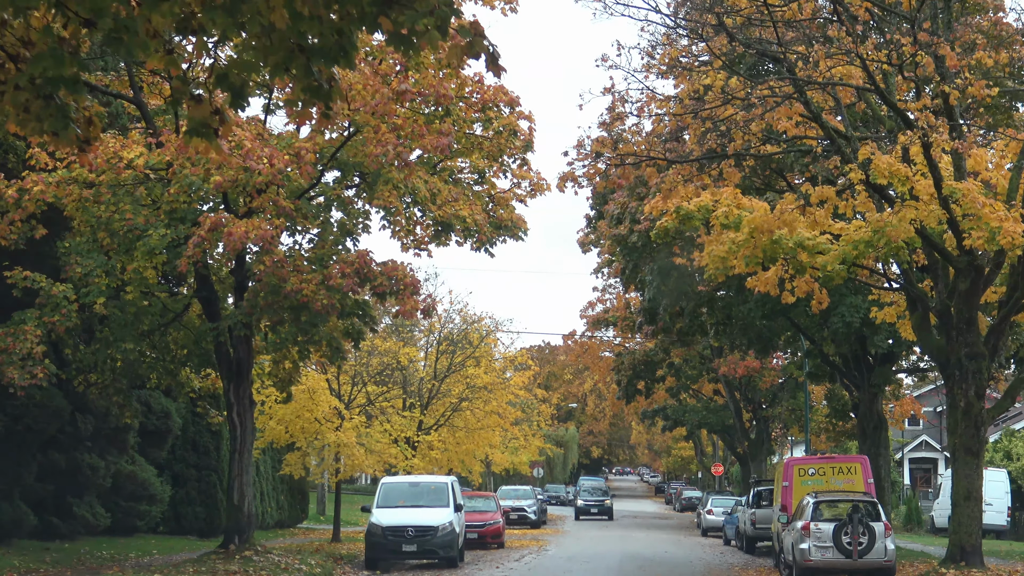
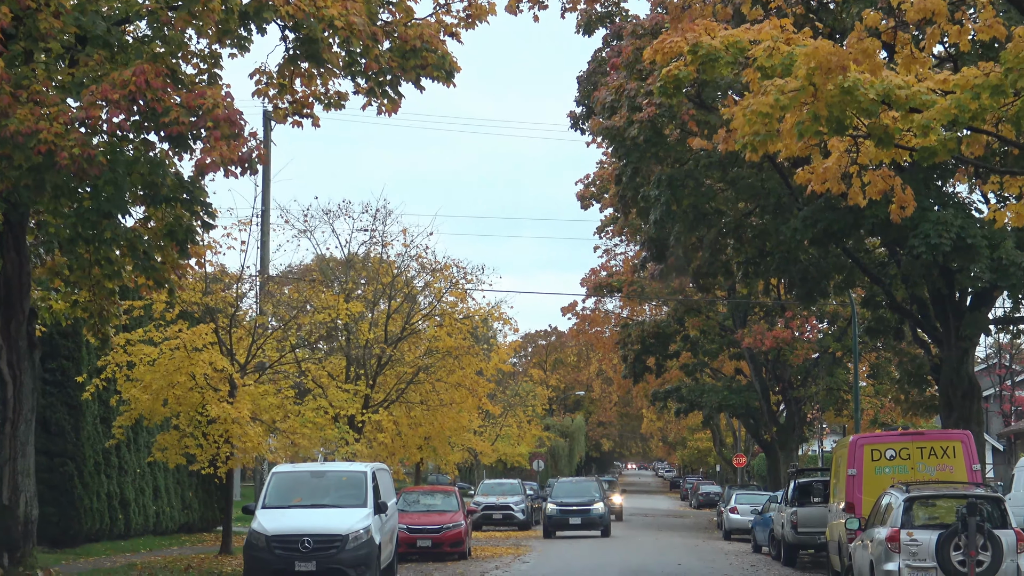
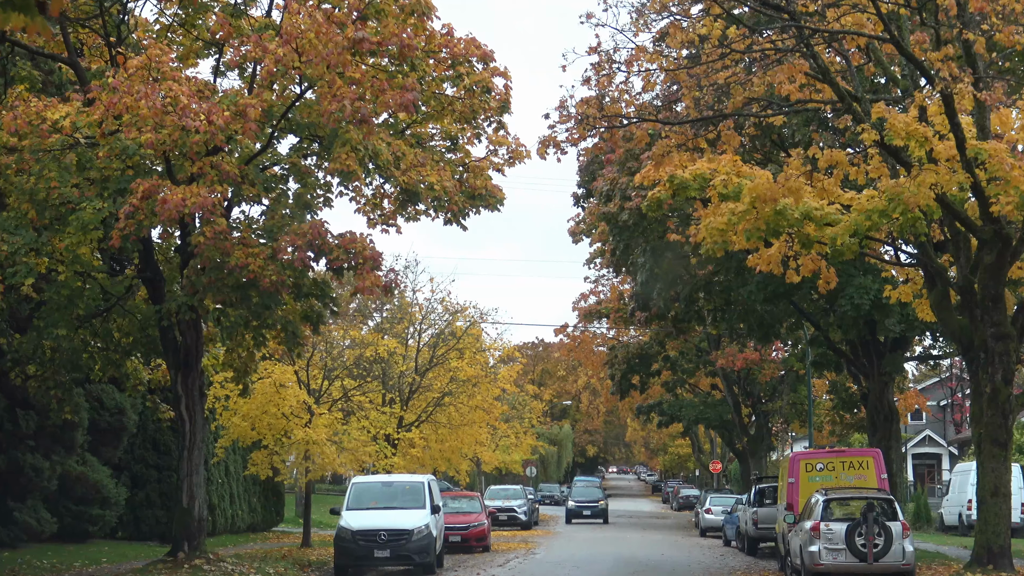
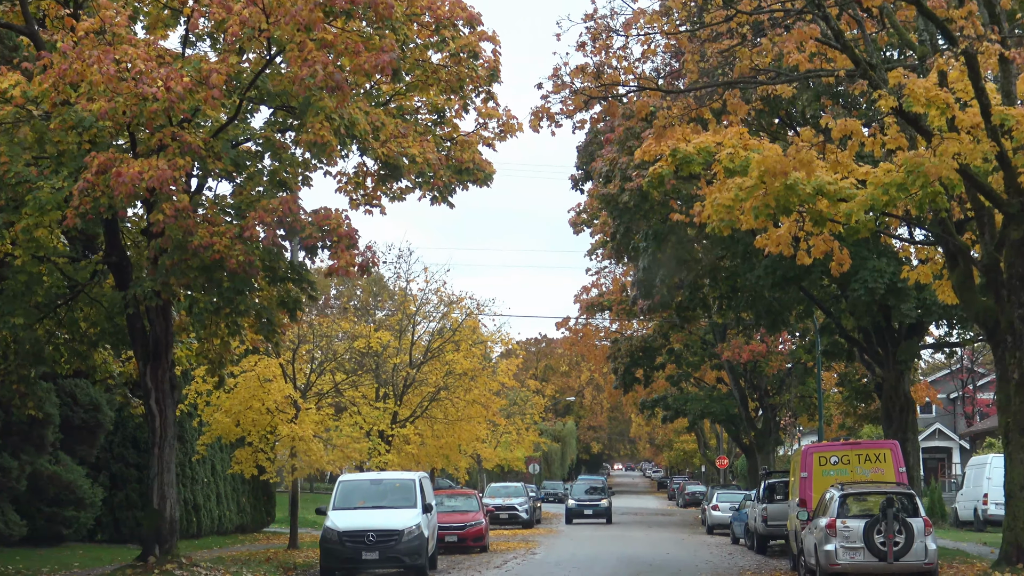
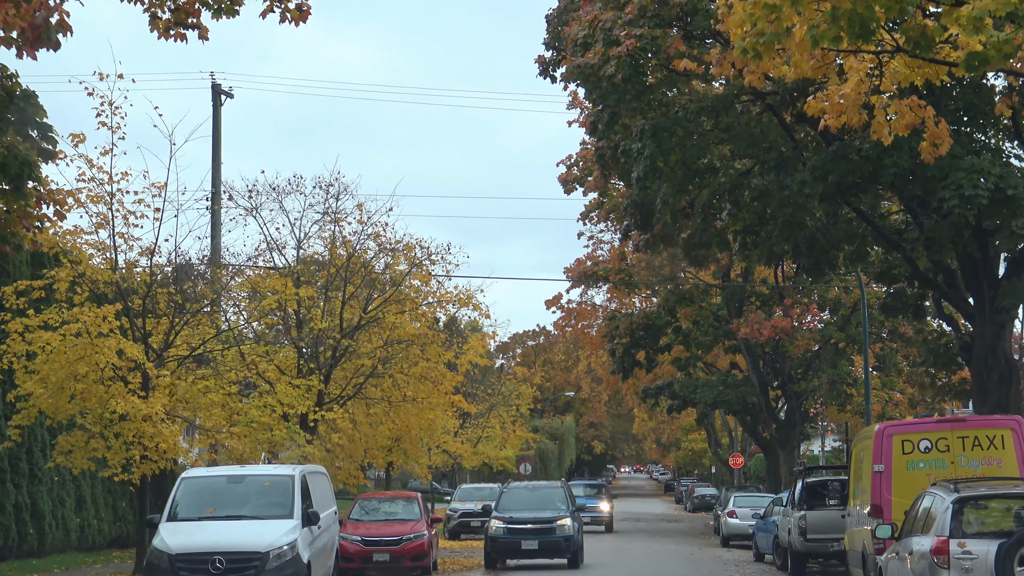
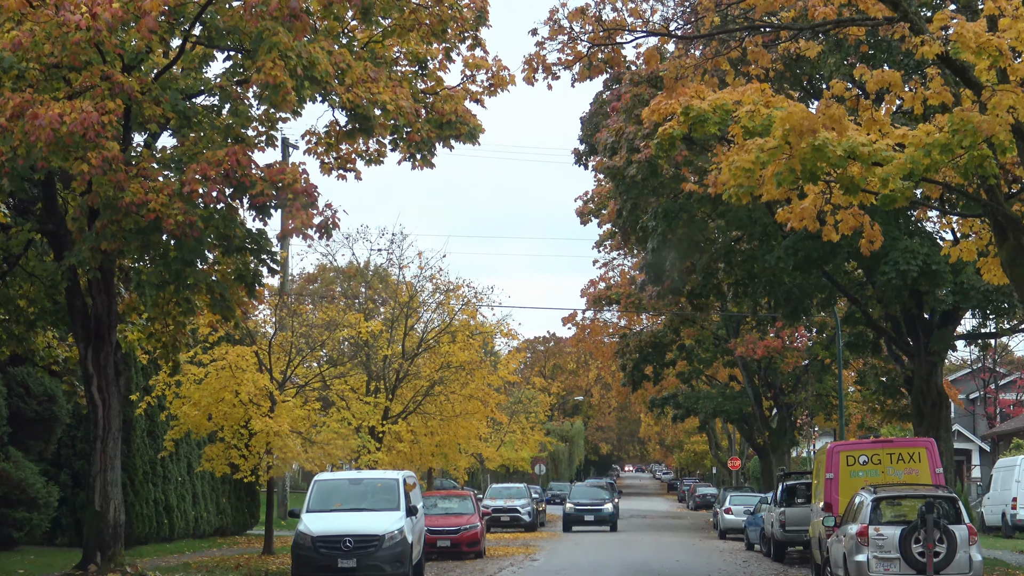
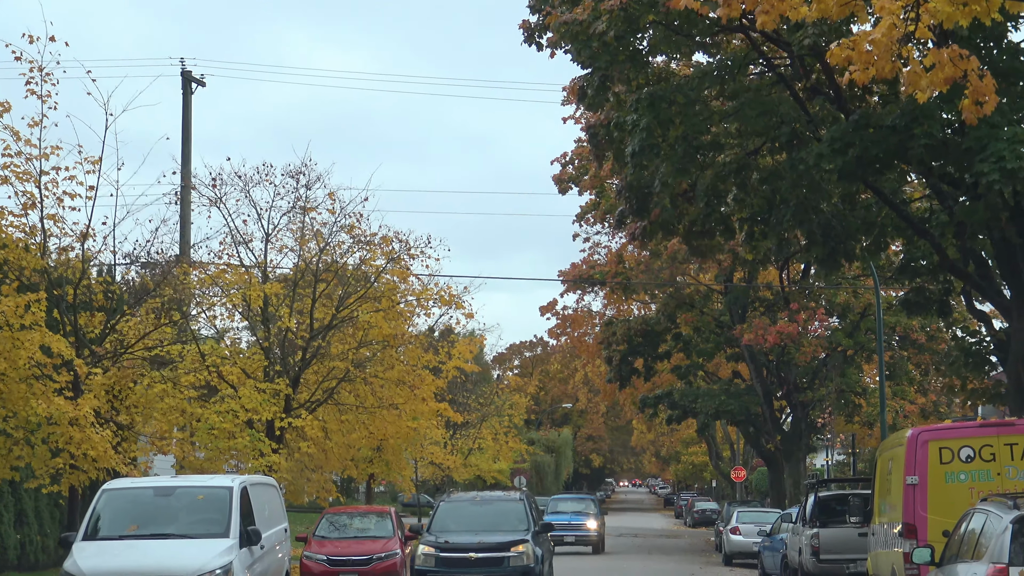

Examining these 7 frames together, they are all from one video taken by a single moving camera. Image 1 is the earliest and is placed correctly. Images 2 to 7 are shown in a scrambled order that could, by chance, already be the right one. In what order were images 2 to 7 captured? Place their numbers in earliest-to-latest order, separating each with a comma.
3, 4, 6, 2, 5, 7
